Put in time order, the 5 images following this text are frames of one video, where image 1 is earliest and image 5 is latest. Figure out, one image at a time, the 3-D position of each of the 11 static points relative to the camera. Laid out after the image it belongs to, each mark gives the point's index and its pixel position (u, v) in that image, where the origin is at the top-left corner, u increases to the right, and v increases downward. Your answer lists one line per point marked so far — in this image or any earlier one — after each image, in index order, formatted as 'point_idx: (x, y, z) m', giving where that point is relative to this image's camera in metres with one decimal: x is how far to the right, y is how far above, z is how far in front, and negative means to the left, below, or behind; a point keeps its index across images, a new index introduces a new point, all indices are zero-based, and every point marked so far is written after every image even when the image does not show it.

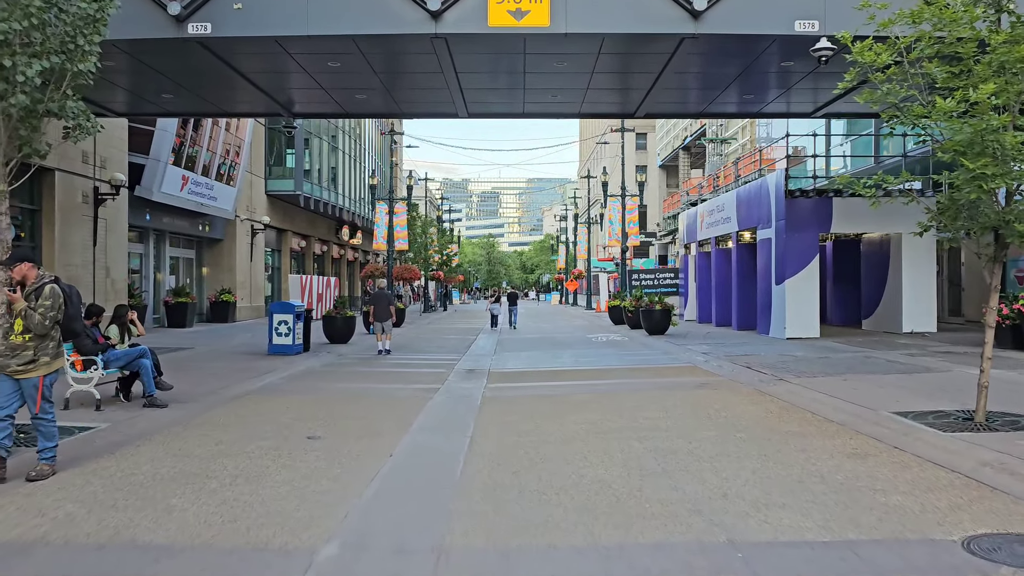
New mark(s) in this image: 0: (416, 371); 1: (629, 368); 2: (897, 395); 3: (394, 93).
0: (-1.7, -1.4, +14.5) m
1: (+2.0, -1.3, +14.0) m
2: (+4.3, -1.2, +9.2) m
3: (-2.2, +3.7, +15.6) m
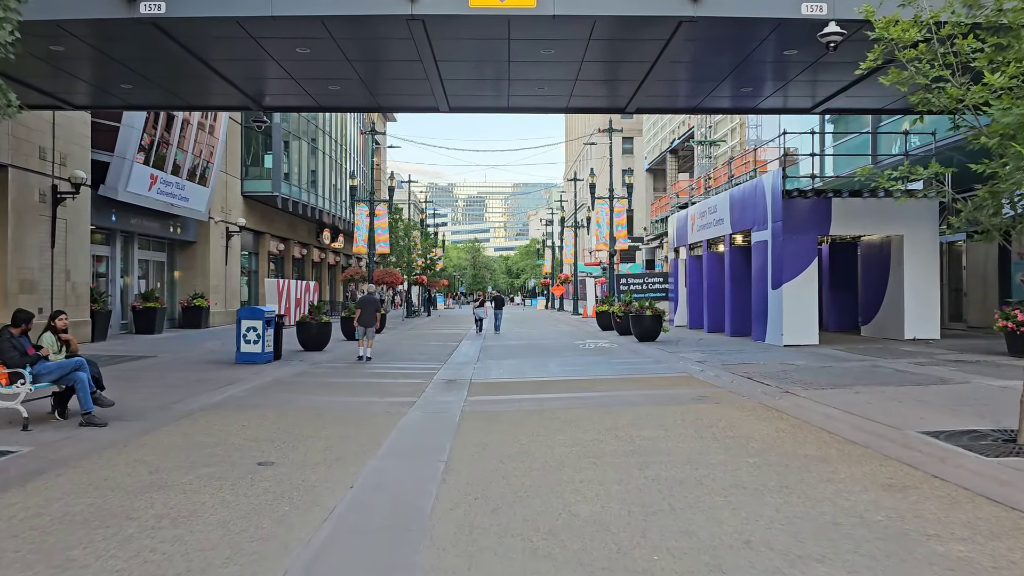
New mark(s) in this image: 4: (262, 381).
0: (-2.0, -1.5, +13.5) m
1: (+1.7, -1.4, +13.1) m
2: (+4.1, -1.2, +8.4) m
3: (-2.5, +3.6, +14.6) m
4: (-4.0, -1.5, +13.4) m
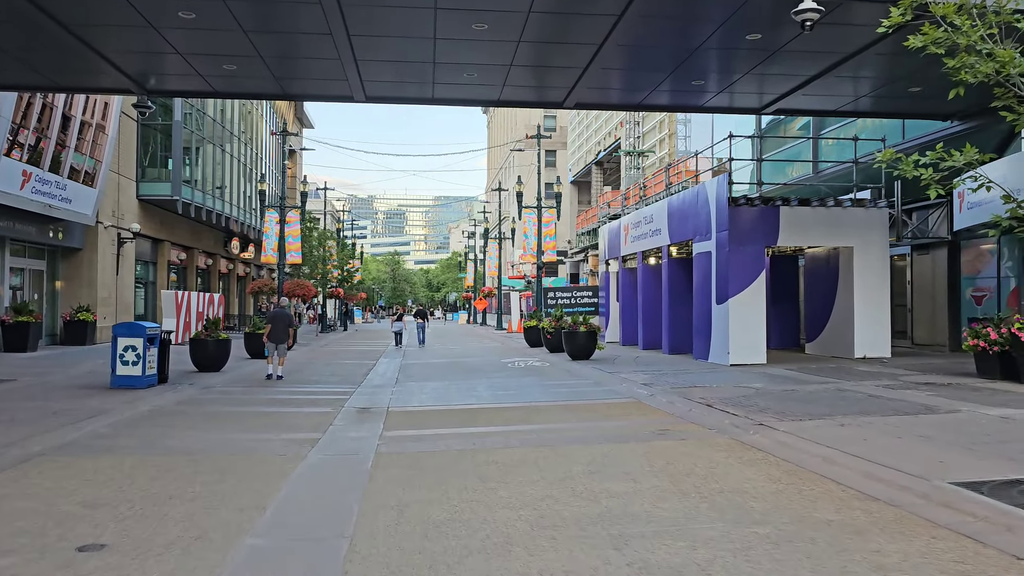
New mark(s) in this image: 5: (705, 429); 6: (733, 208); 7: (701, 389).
0: (-3.0, -1.7, +11.5) m
1: (+0.7, -1.6, +11.4) m
2: (+3.5, -1.4, +7.0) m
3: (-3.7, +3.4, +12.6) m
4: (-5.1, -1.7, +11.2) m
5: (+2.0, -1.5, +8.7) m
6: (+4.4, +1.6, +16.4) m
7: (+2.8, -1.5, +12.3) m
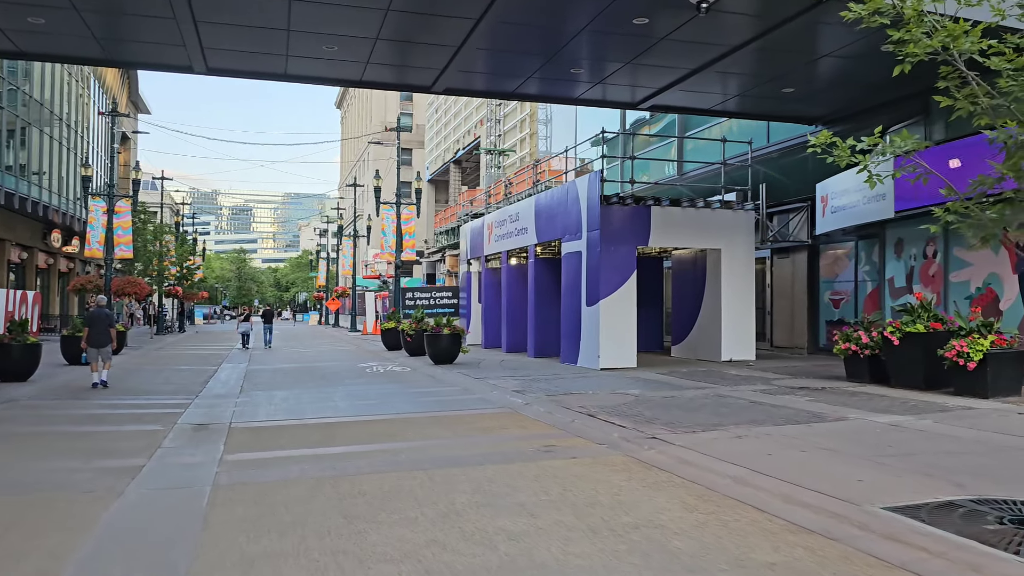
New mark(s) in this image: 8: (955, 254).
0: (-4.7, -1.7, +9.7) m
1: (-1.0, -1.6, +10.3) m
2: (+2.6, -1.4, +6.4) m
3: (-5.4, +3.4, +10.7) m
4: (-6.6, -1.6, +9.0) m
5: (+0.8, -1.5, +7.9) m
6: (+1.8, +1.5, +15.8) m
7: (+0.9, -1.5, +11.6) m
8: (+6.8, +0.5, +12.6) m
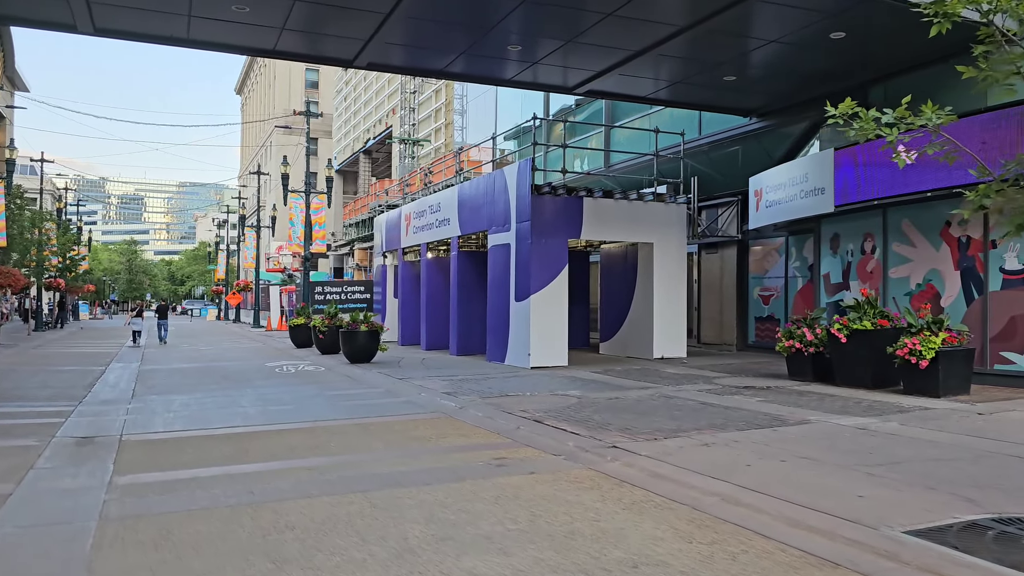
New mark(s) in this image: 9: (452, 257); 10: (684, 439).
0: (-5.3, -1.6, +8.3) m
1: (-1.8, -1.5, +9.3) m
2: (+2.2, -1.3, +5.8) m
3: (-6.2, +3.6, +9.1) m
4: (-7.2, -1.5, +7.4) m
5: (+0.3, -1.4, +7.0) m
6: (+0.4, +1.6, +15.0) m
7: (+0.1, -1.4, +10.7) m
8: (+5.7, +0.6, +12.4) m
9: (-1.4, +0.7, +18.7) m
10: (+1.6, -1.4, +7.5) m
